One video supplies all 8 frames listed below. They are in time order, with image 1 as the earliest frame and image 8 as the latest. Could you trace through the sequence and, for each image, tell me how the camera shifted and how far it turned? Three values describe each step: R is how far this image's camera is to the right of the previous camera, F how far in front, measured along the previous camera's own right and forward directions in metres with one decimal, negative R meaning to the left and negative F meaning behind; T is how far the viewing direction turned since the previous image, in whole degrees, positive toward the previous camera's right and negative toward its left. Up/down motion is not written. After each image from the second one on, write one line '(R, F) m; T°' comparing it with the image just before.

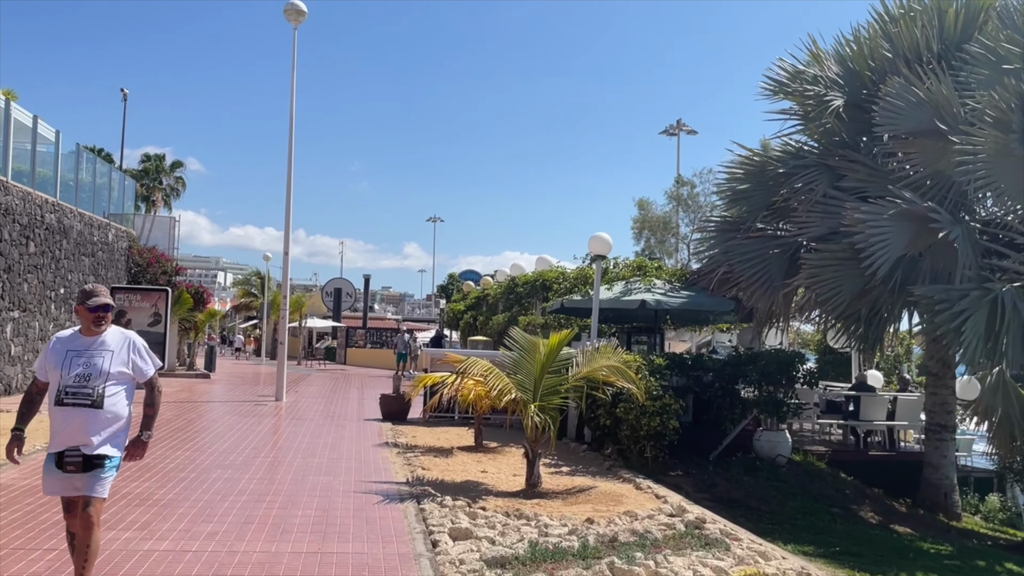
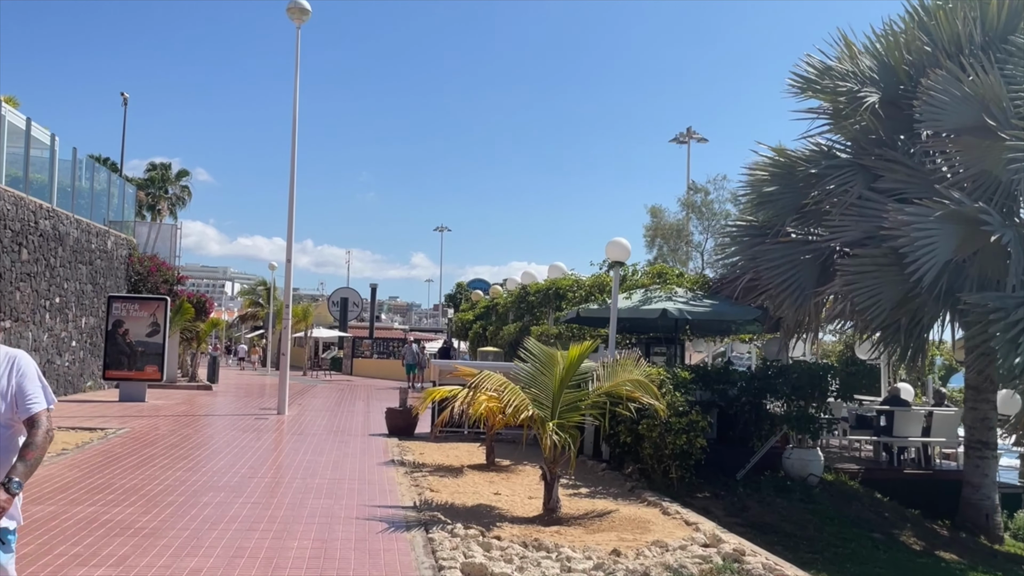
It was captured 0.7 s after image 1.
(-0.1, +0.7) m; 0°
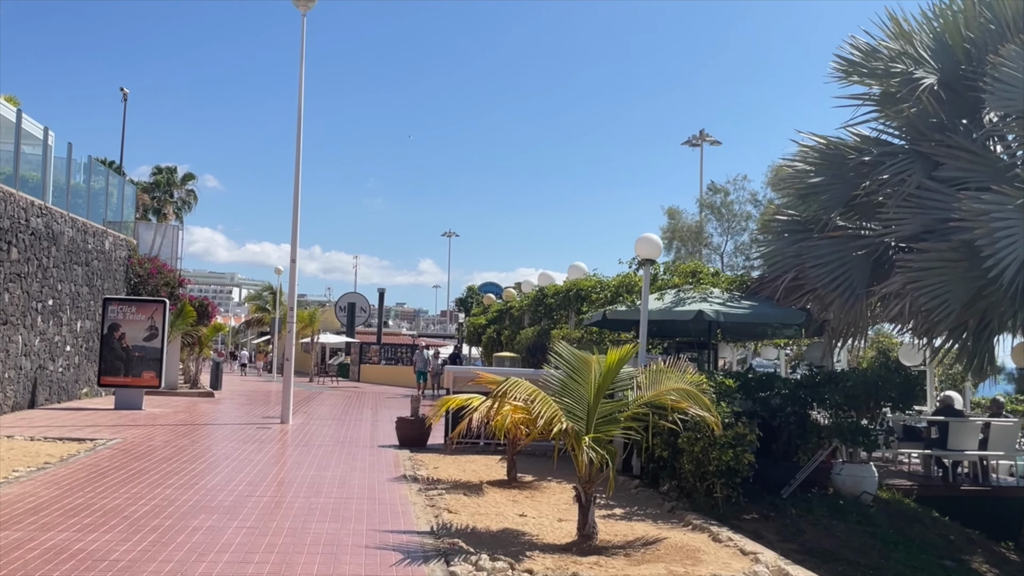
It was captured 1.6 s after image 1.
(-0.2, +1.0) m; 0°
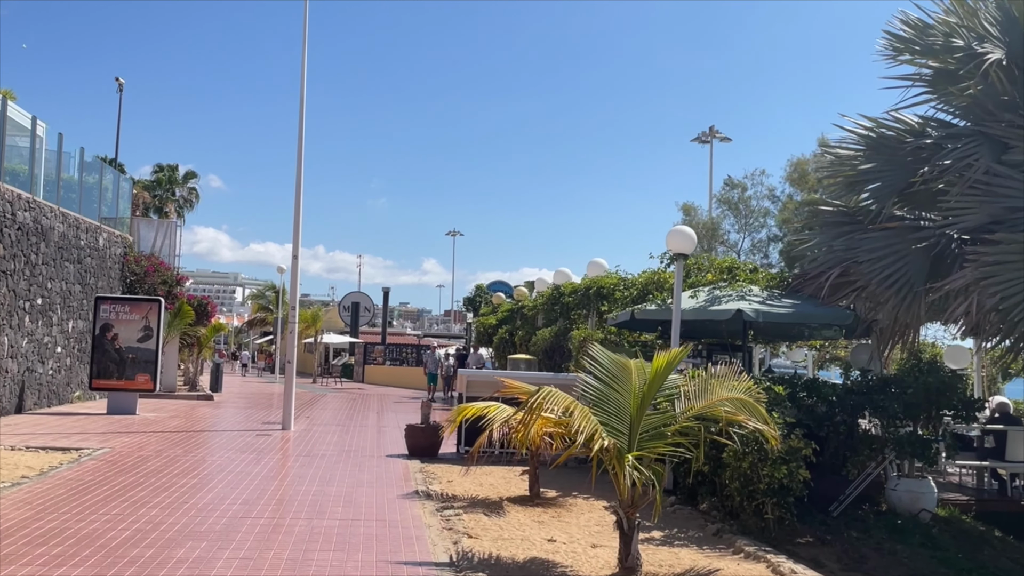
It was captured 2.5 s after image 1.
(-0.2, +1.0) m; 0°
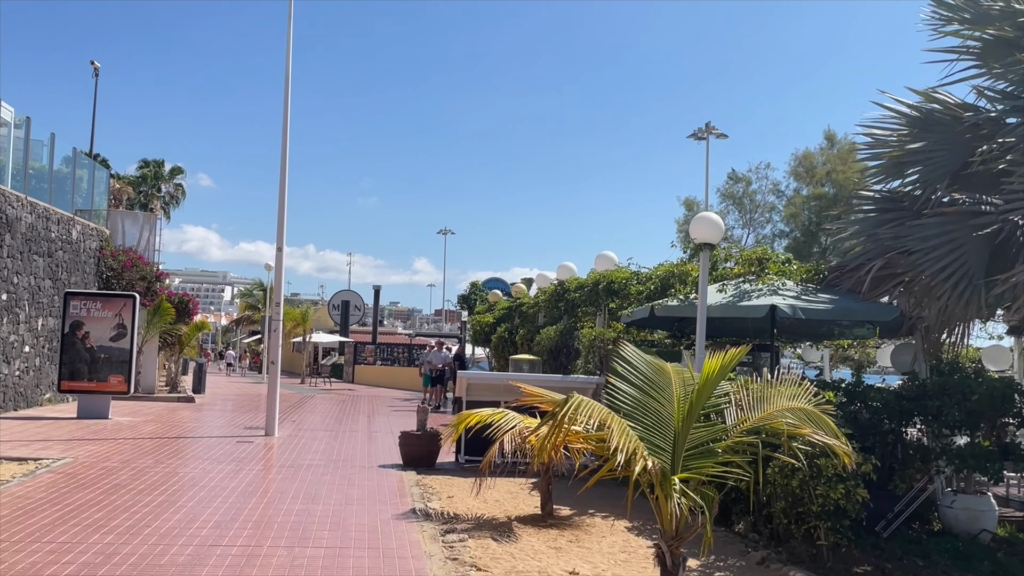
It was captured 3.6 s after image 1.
(-0.2, +1.1) m; +1°
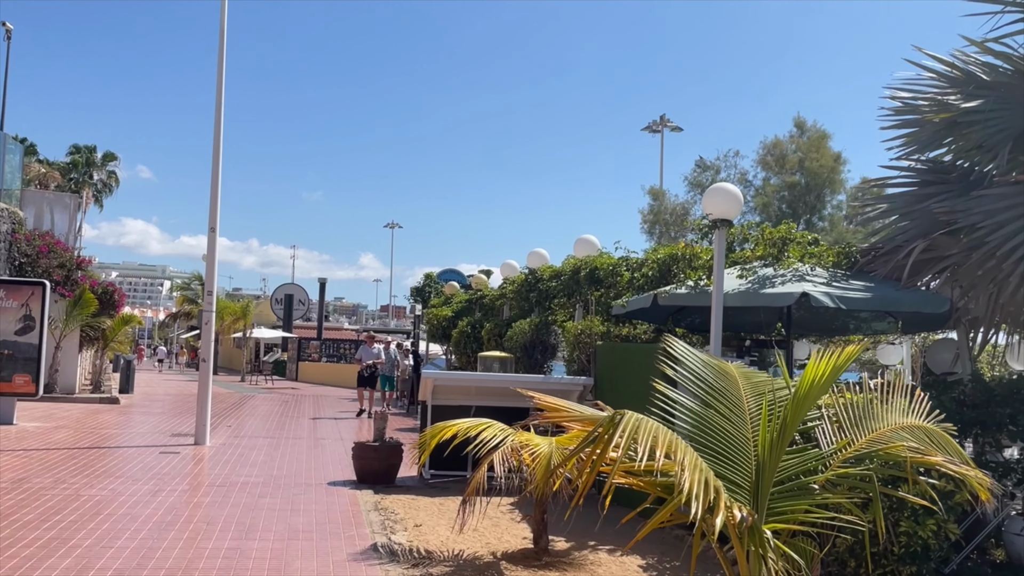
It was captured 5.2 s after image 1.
(-0.3, +1.7) m; +4°
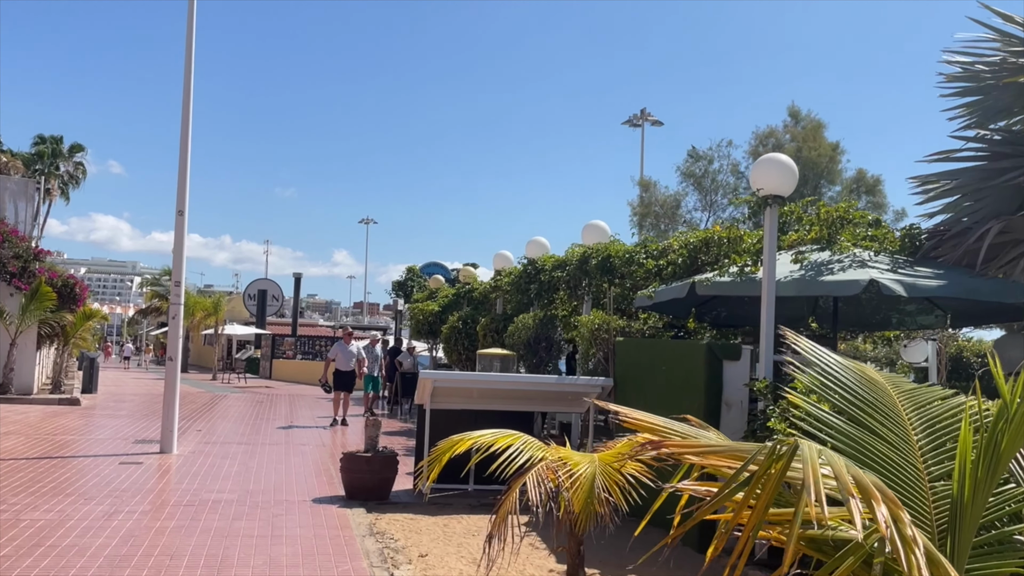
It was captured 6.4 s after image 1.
(-0.4, +1.2) m; +2°
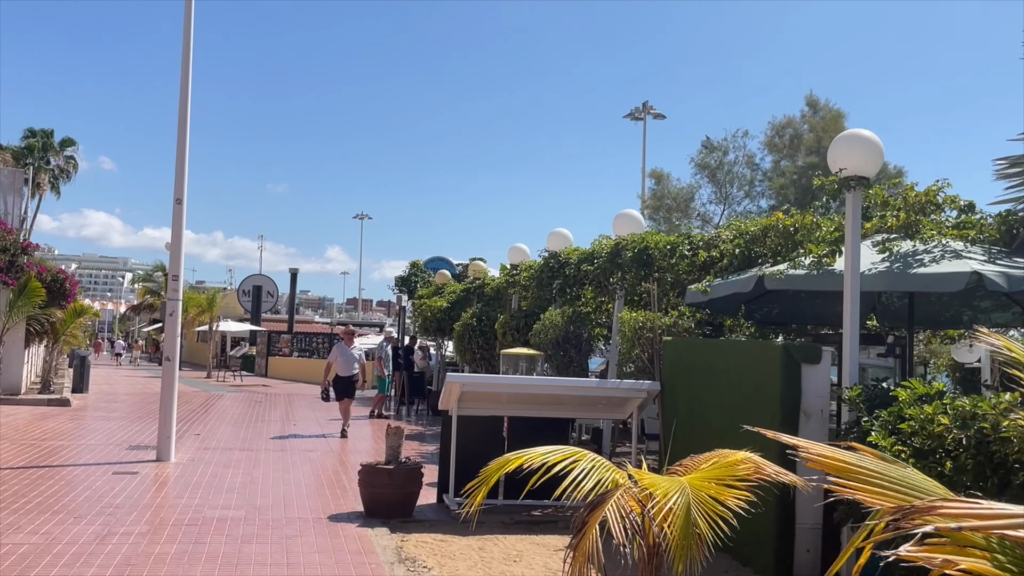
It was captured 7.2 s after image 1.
(-0.4, +0.9) m; 0°
